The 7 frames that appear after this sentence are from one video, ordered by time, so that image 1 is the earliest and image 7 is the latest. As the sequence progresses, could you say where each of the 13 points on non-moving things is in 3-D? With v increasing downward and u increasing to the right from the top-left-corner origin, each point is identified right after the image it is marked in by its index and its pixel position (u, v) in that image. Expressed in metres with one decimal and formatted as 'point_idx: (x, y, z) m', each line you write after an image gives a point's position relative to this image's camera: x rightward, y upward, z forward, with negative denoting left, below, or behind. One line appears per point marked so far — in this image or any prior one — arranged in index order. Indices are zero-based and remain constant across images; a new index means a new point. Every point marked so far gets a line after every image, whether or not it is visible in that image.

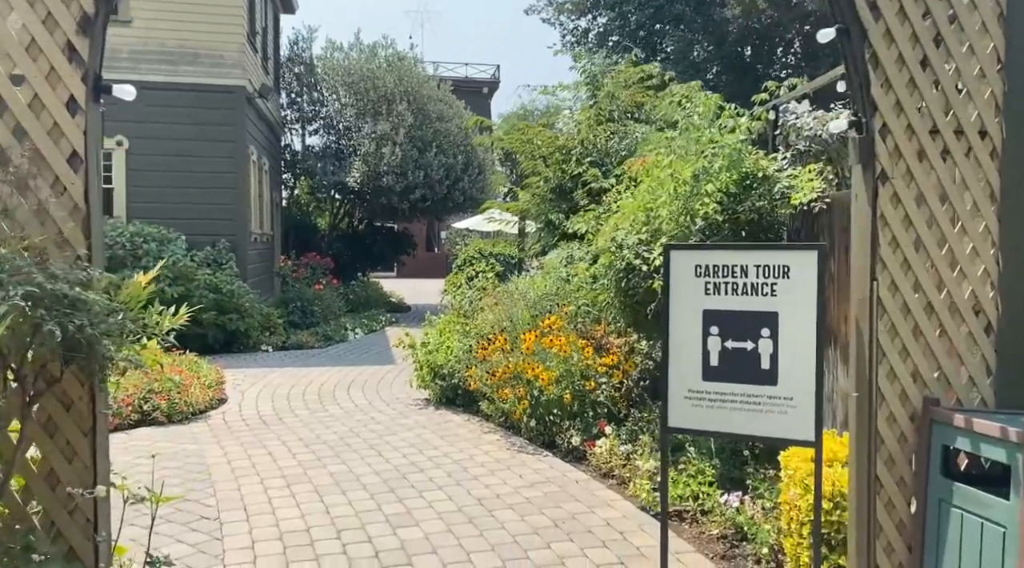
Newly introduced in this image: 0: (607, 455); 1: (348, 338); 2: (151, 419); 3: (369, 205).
0: (+0.6, -1.1, +5.9) m
1: (-2.5, -0.9, +13.6) m
2: (-3.0, -1.1, +7.5) m
3: (-3.0, +1.7, +18.7) m
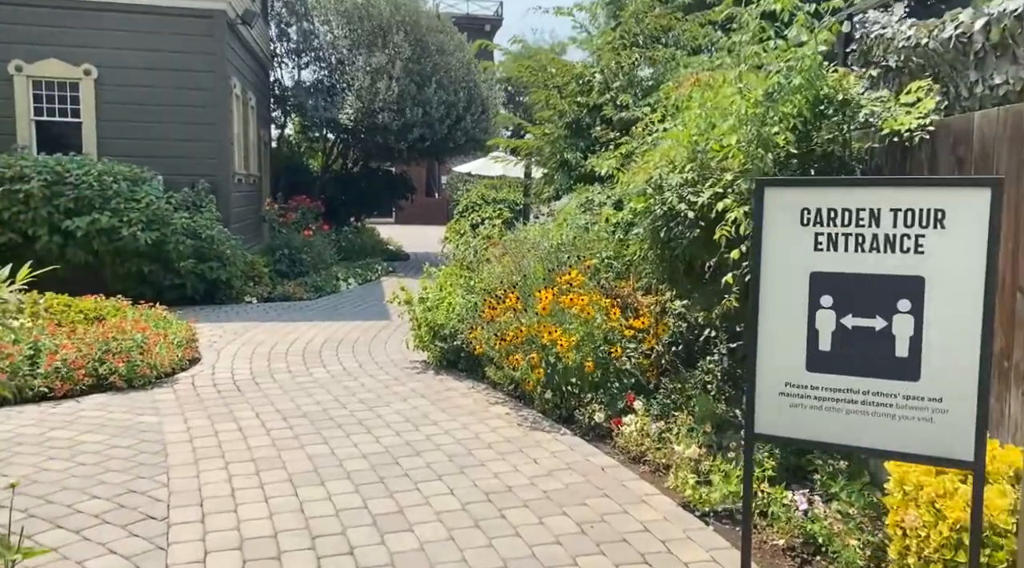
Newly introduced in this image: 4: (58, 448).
0: (+0.7, -0.8, +5.0) m
1: (-2.4, -0.1, +12.6) m
2: (-3.0, -0.7, +6.5) m
3: (-3.0, +2.8, +17.6) m
4: (-2.6, -1.0, +5.2) m
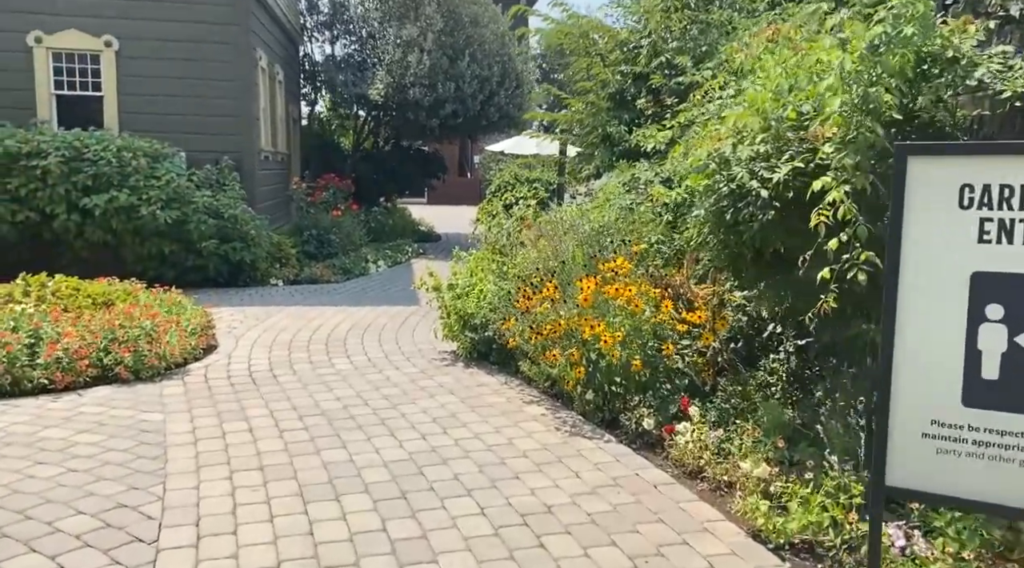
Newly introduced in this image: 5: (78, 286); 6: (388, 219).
0: (+0.9, -0.8, +4.4) m
1: (-2.0, +0.2, +12.1) m
2: (-2.7, -0.6, +6.0) m
3: (-2.3, +3.2, +17.1) m
4: (-2.4, -0.9, +4.7) m
5: (-3.6, 0.0, +7.4) m
6: (-2.2, +1.2, +16.1) m
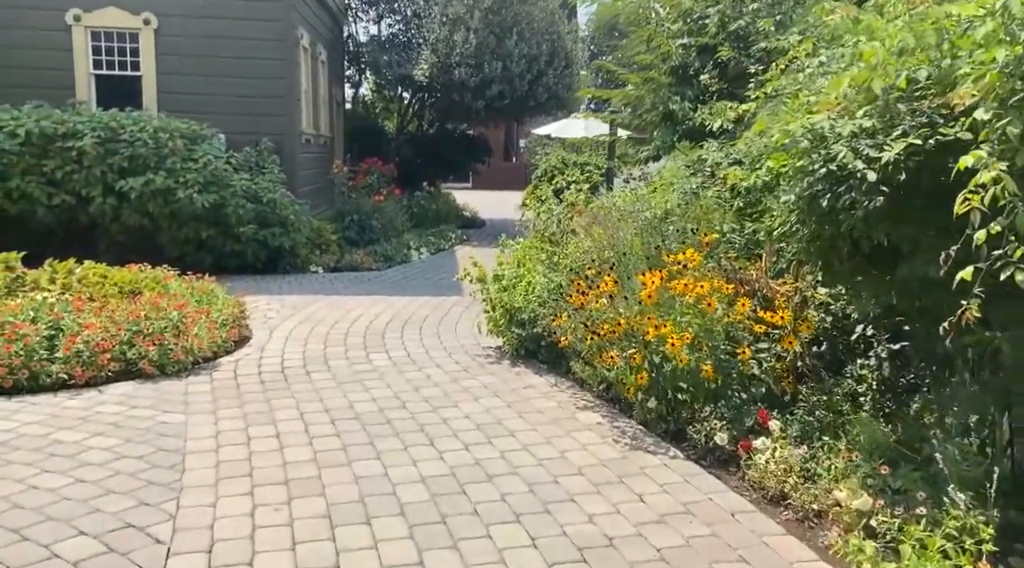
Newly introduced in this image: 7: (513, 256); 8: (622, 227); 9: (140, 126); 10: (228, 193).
0: (+1.1, -0.8, +3.8) m
1: (-1.3, +0.3, +11.7) m
2: (-2.4, -0.5, +5.7) m
3: (-1.4, +3.4, +16.6) m
4: (-2.2, -0.8, +4.3) m
5: (-3.2, +0.1, +7.0) m
6: (-1.4, +1.4, +15.6) m
7: (0.0, +0.2, +6.6) m
8: (+0.7, +0.4, +5.6) m
9: (-4.3, +1.8, +10.3) m
10: (-3.3, +1.0, +10.2) m
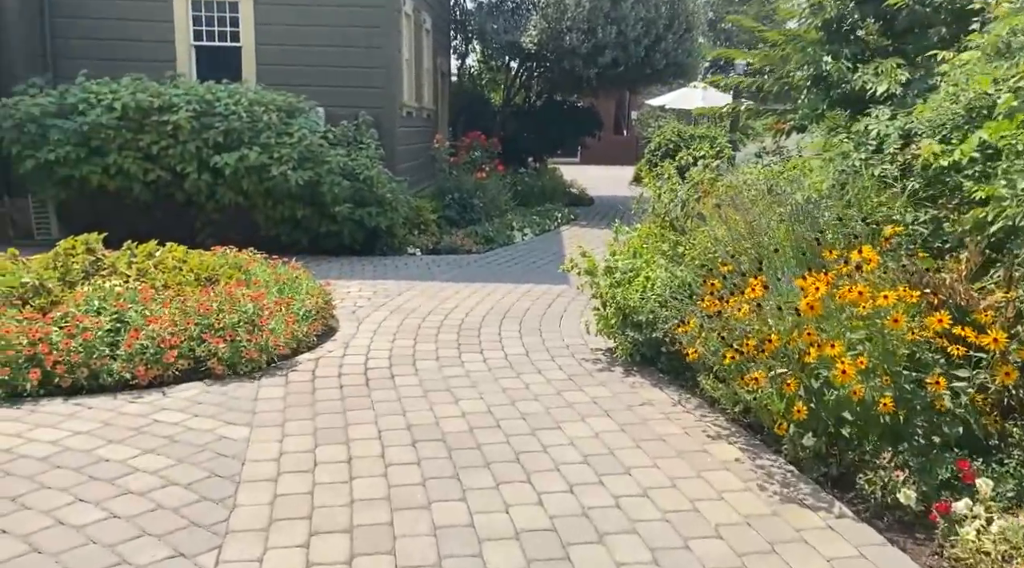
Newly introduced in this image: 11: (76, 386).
0: (+1.5, -0.8, +2.8) m
1: (0.0, +0.5, +10.9) m
2: (-1.7, -0.5, +5.1) m
3: (+0.6, +3.8, +15.7) m
4: (-1.7, -0.8, +3.7) m
5: (-2.4, +0.2, +6.5) m
6: (+0.4, +1.7, +14.8) m
7: (+0.8, +0.3, +5.7) m
8: (+1.3, +0.4, +4.6) m
9: (-3.1, +2.1, +9.9) m
10: (-2.1, +1.3, +9.7) m
11: (-2.4, -0.5, +4.8) m
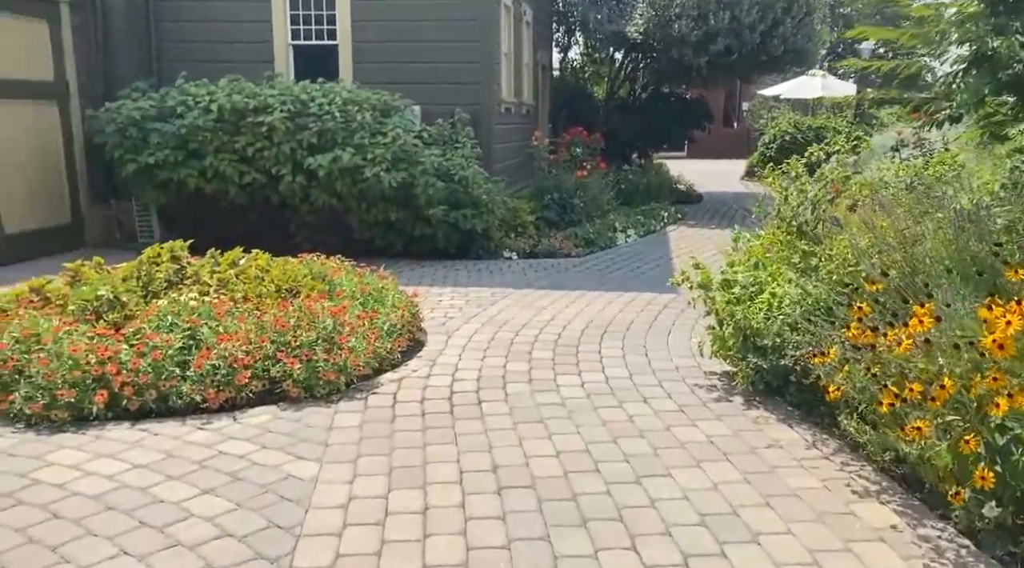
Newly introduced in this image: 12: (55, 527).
0: (+1.7, -0.9, +2.1) m
1: (+1.2, +0.5, +10.2) m
2: (-1.2, -0.6, +4.7) m
3: (+2.4, +3.7, +14.9) m
4: (-1.3, -0.9, +3.3) m
5: (-1.7, +0.1, +6.2) m
6: (+2.1, +1.7, +14.0) m
7: (+1.3, +0.2, +5.0) m
8: (+1.8, +0.3, +3.9) m
9: (-2.0, +2.0, +9.6) m
10: (-1.0, +1.2, +9.3) m
11: (-1.9, -0.6, +4.5) m
12: (-1.7, -0.9, +3.3) m
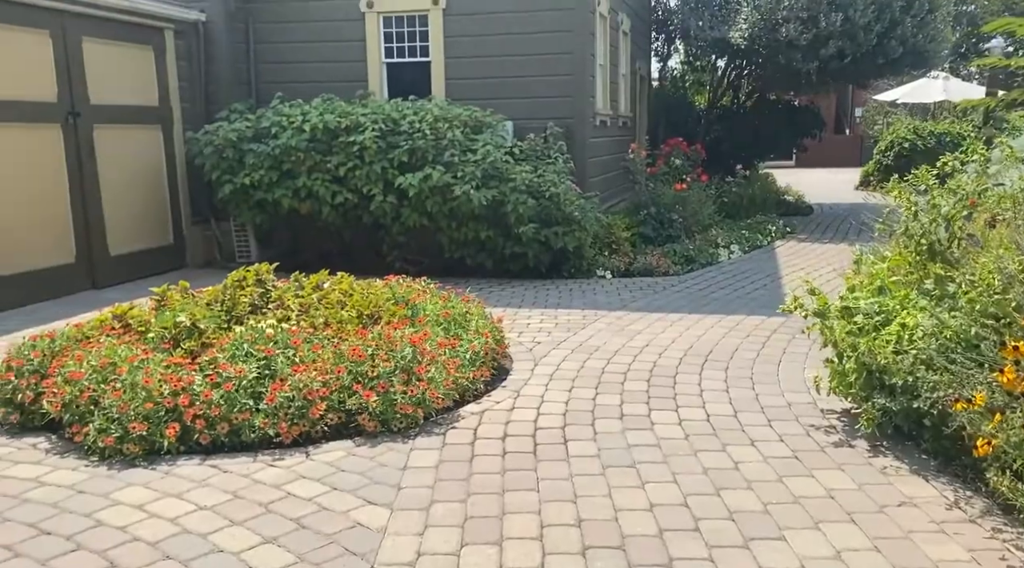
0: (+1.9, -1.0, +1.5) m
1: (+2.3, +0.3, +9.7) m
2: (-0.8, -0.7, +4.4) m
3: (+4.0, +3.5, +14.2) m
4: (-1.0, -1.0, +3.0) m
5: (-1.1, 0.0, +6.0) m
6: (+3.6, +1.4, +13.4) m
7: (+1.8, 0.0, +4.5) m
8: (+2.1, +0.2, +3.3) m
9: (-1.0, +1.8, +9.4) m
10: (0.0, +1.0, +9.0) m
11: (-1.4, -0.8, +4.3) m
12: (-1.4, -1.0, +3.1) m
